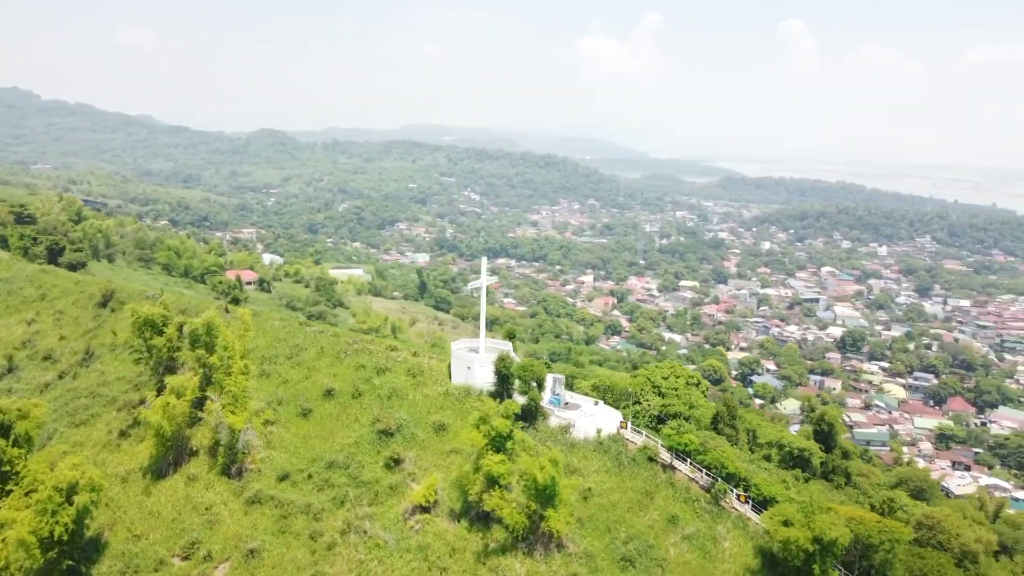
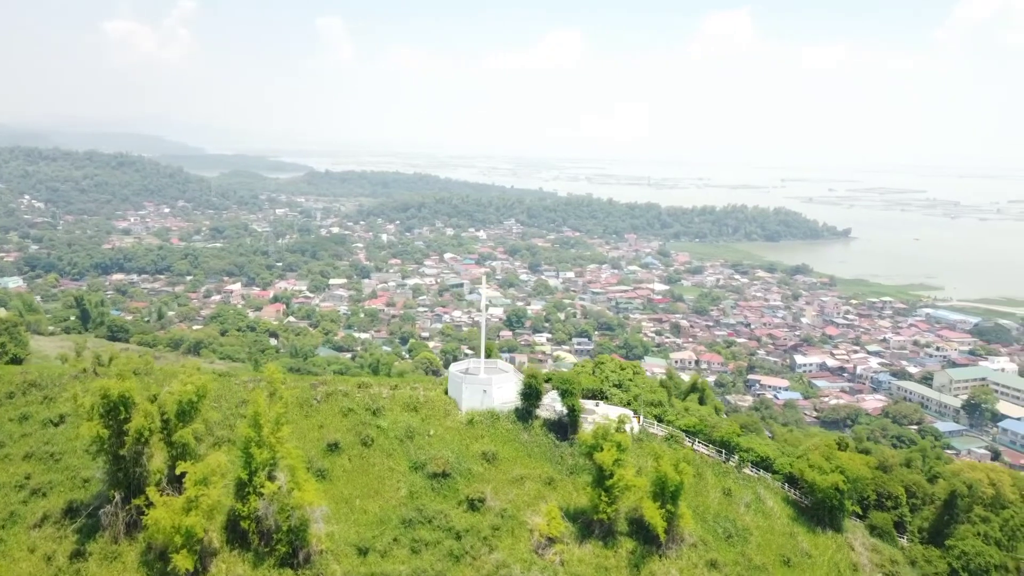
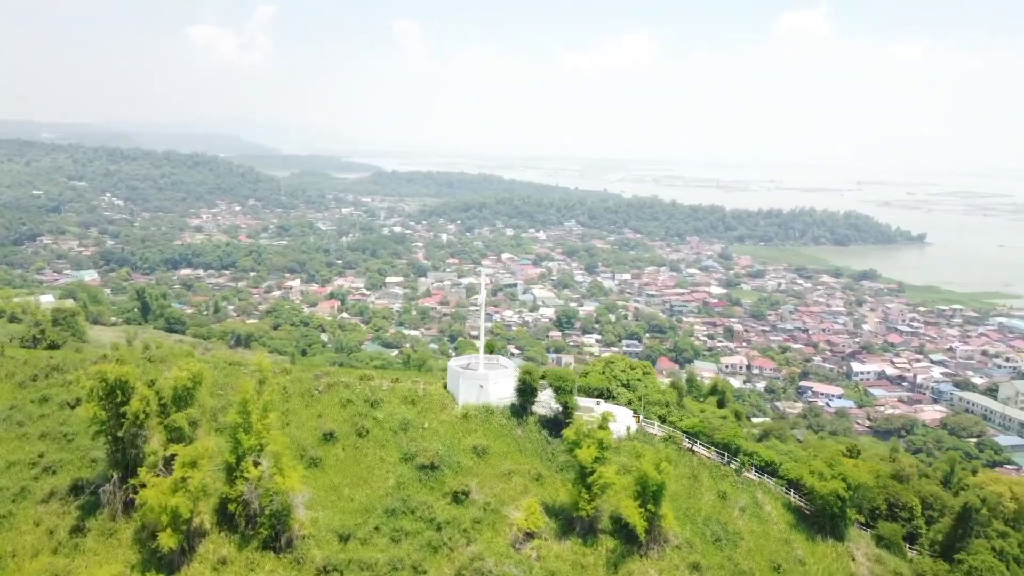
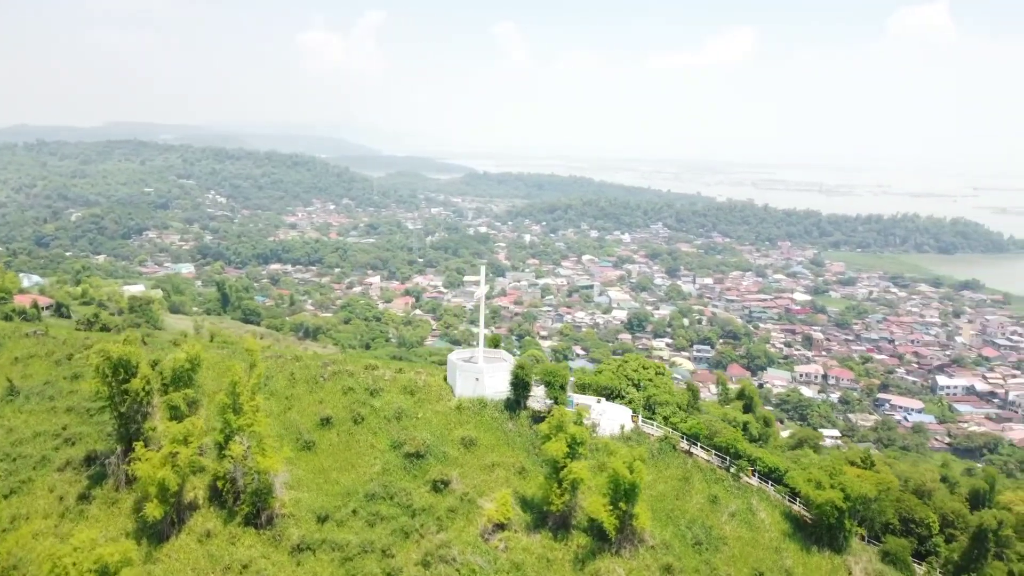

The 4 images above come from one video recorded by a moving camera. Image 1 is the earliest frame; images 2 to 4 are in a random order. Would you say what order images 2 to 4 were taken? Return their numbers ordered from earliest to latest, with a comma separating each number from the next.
4, 3, 2
